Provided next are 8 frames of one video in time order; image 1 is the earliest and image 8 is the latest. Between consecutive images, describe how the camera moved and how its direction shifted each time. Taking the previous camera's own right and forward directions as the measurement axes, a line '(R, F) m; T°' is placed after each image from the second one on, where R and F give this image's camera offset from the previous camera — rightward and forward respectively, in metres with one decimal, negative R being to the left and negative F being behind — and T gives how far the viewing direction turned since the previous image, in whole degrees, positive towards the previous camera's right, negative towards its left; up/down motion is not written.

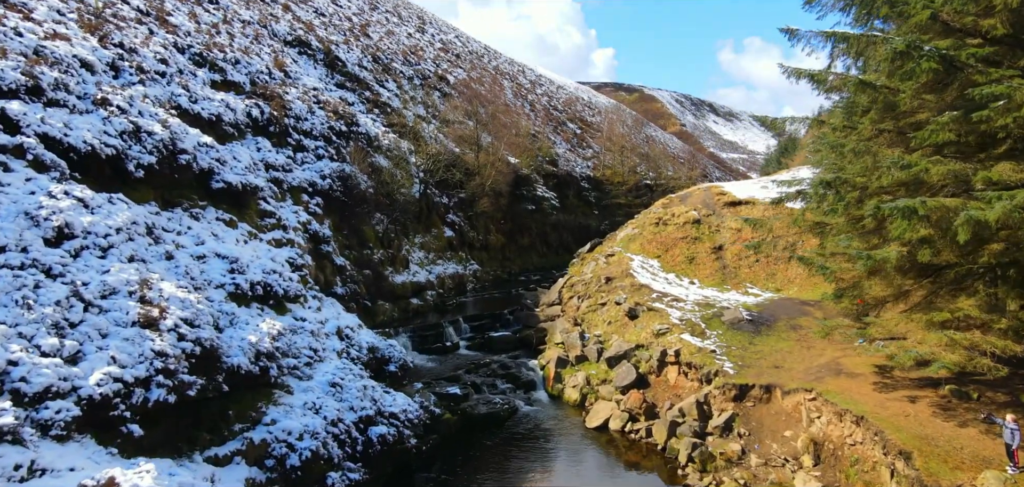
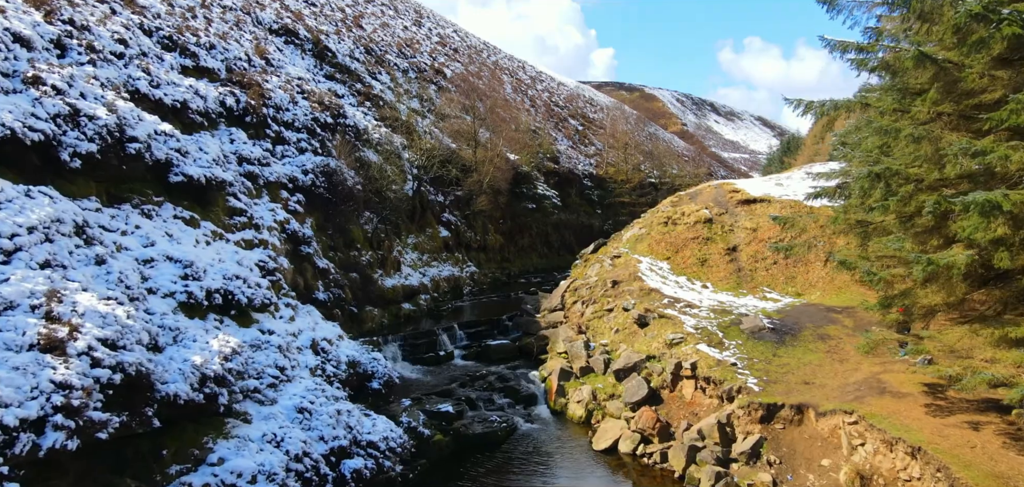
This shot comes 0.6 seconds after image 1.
(0.0, +2.0) m; 0°
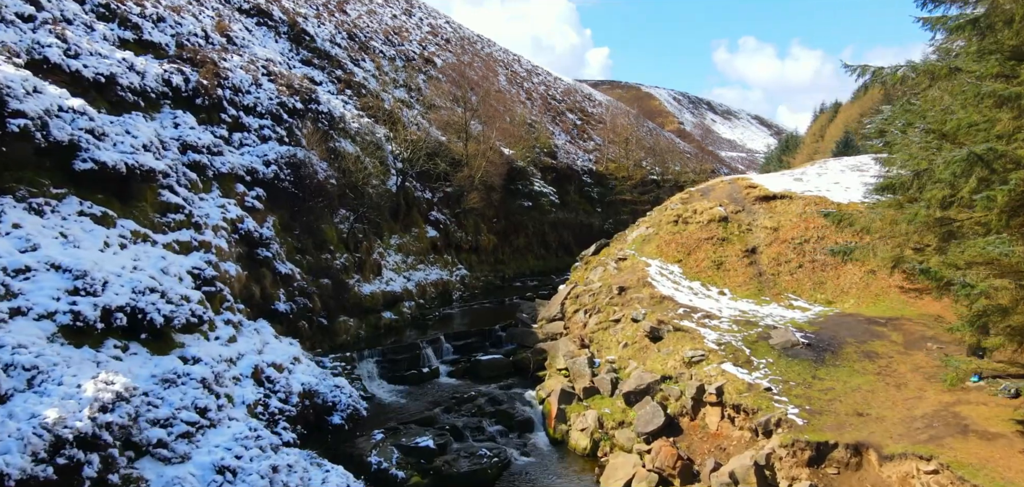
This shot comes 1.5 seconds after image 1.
(+0.1, +3.0) m; 0°
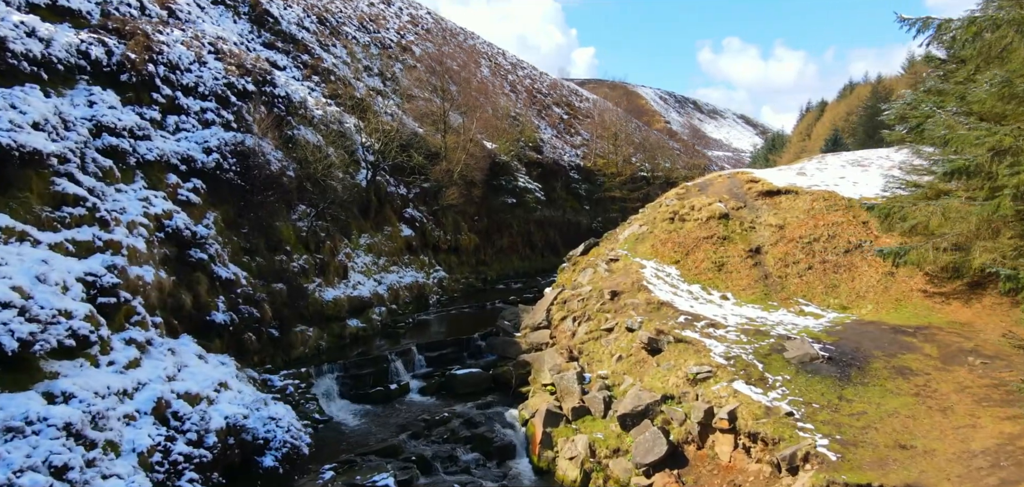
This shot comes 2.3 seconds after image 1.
(+0.2, +2.5) m; +1°
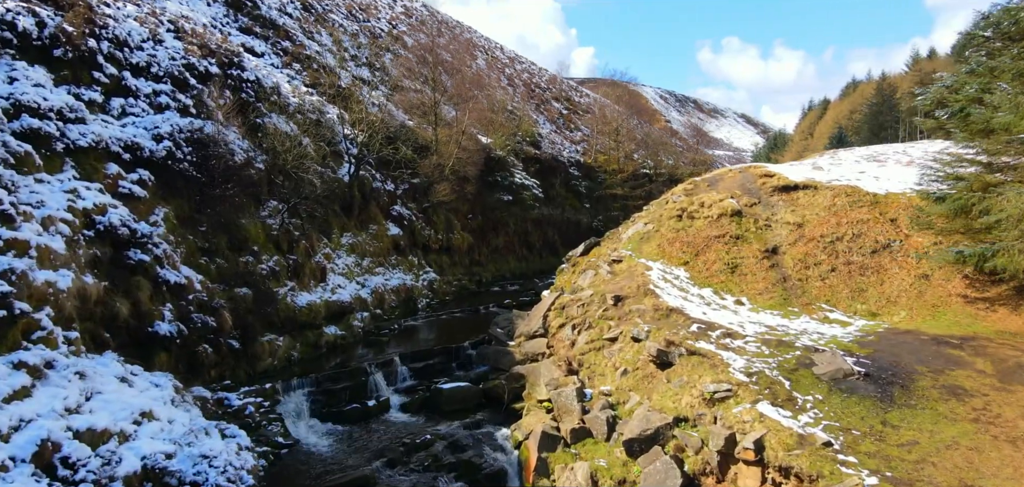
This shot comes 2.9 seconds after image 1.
(+0.2, +2.0) m; 0°
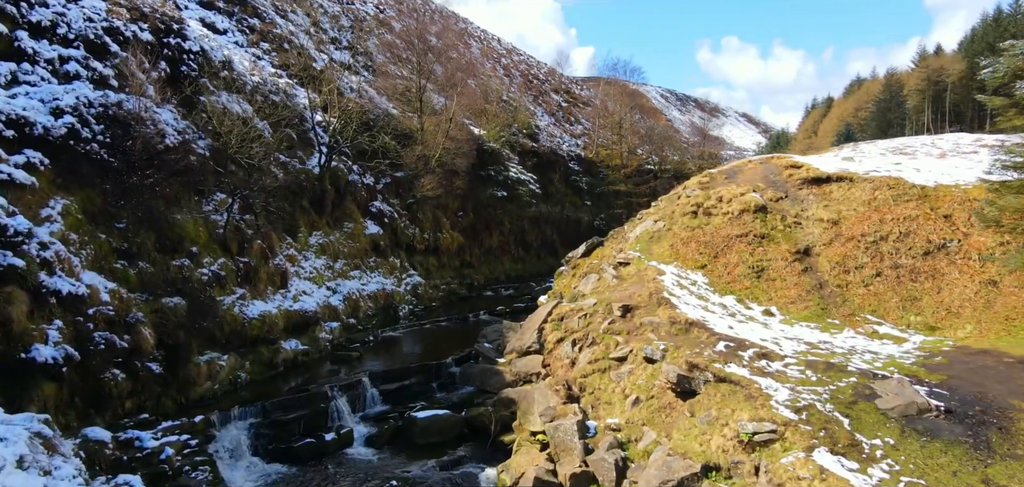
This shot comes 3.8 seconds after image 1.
(+0.3, +3.0) m; 0°
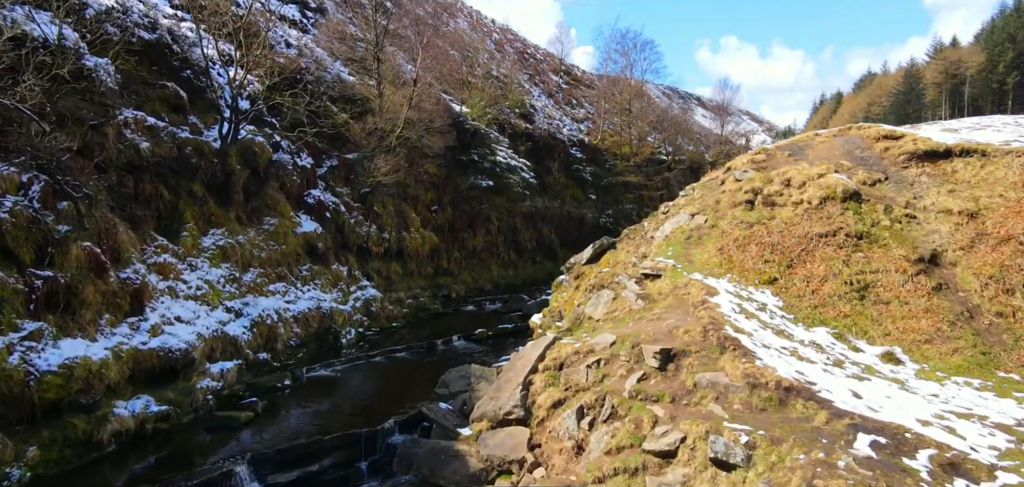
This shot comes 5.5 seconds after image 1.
(+0.5, +6.5) m; 0°
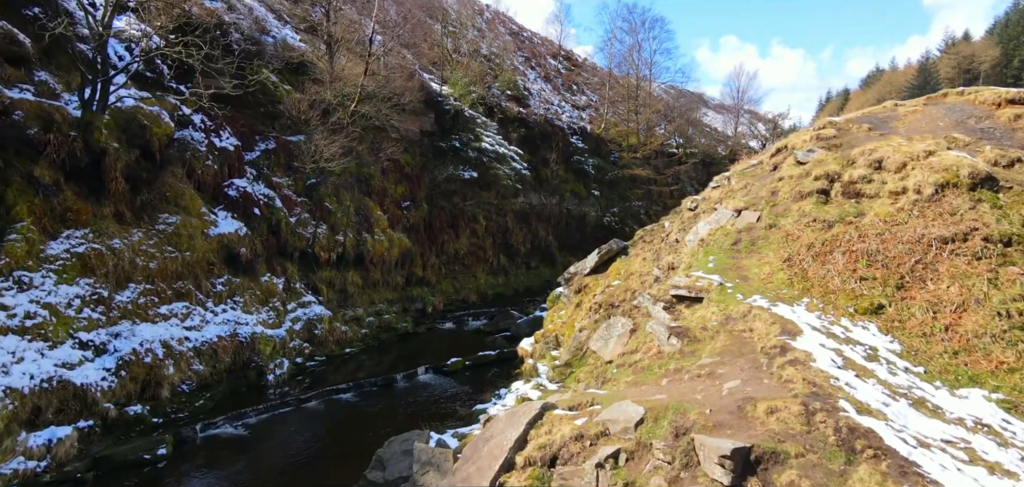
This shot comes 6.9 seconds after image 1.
(+0.4, +4.5) m; 0°
